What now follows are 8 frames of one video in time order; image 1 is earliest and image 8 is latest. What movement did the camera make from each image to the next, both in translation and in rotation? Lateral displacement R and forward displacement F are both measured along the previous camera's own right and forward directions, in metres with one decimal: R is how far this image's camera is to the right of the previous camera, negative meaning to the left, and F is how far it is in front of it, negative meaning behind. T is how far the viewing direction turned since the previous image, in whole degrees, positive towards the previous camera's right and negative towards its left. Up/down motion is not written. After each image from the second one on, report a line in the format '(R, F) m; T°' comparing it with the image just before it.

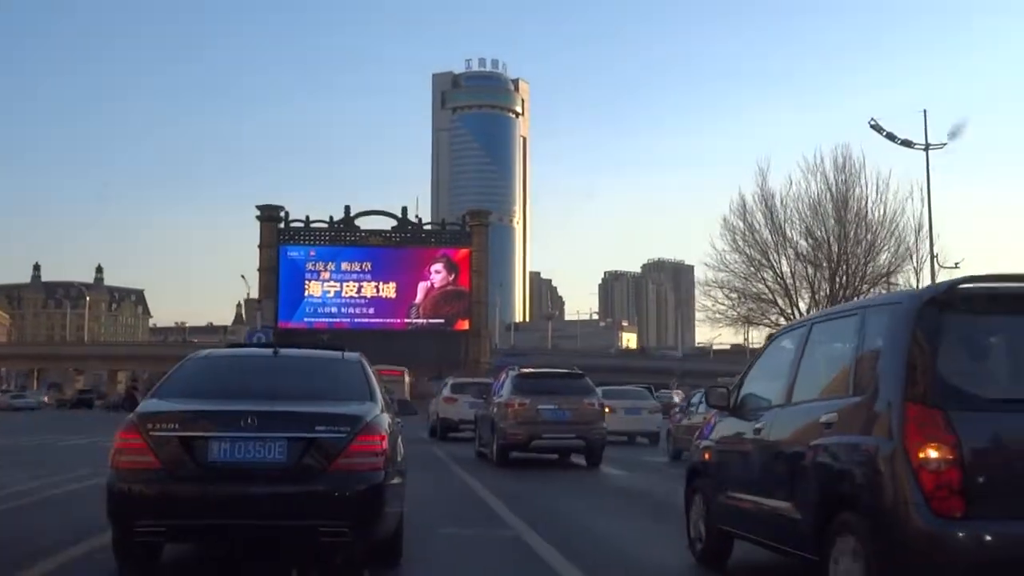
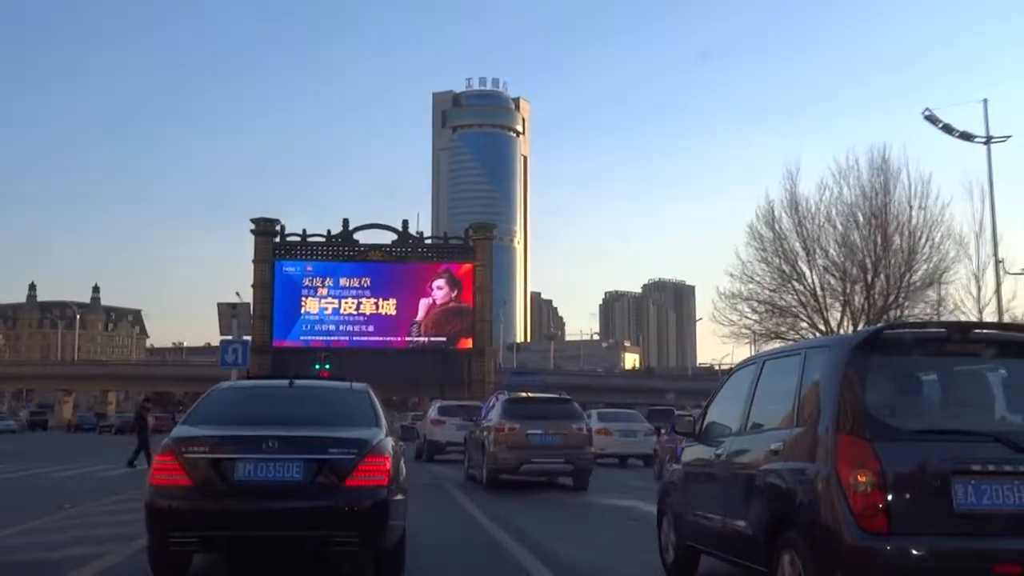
(0.0, -0.7) m; 0°
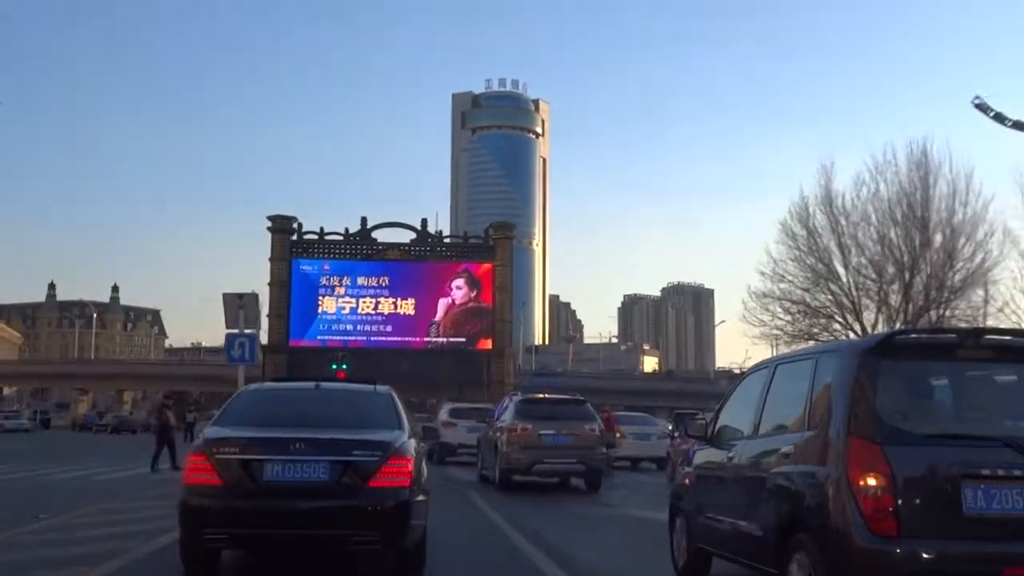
(0.0, -0.1) m; -1°
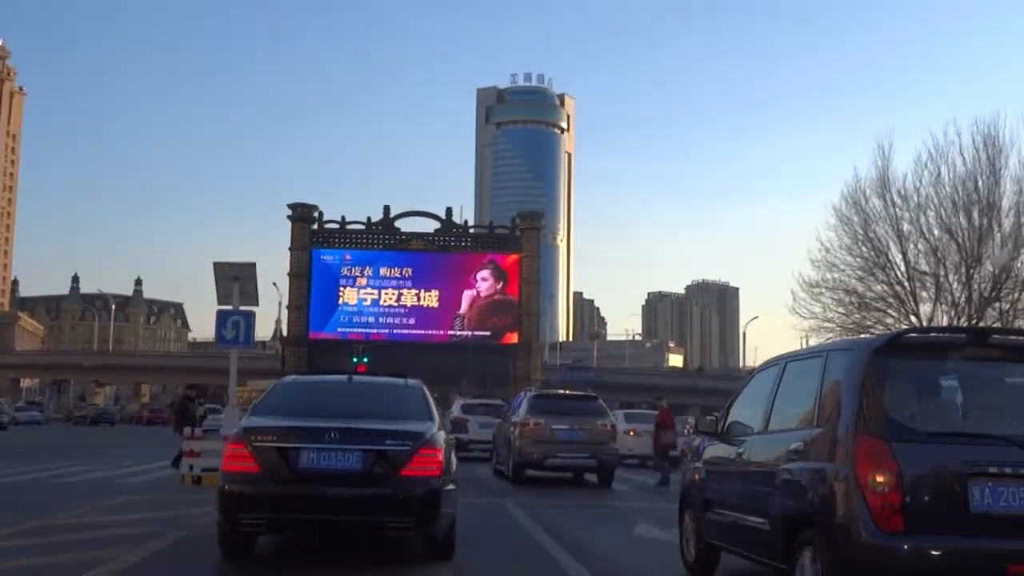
(0.0, -0.1) m; -1°
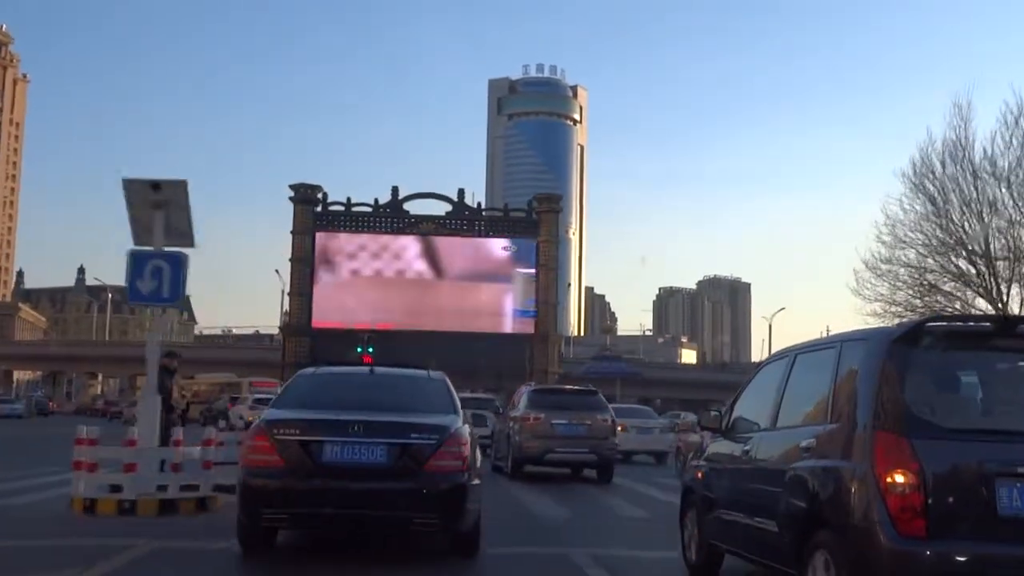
(+0.1, +0.4) m; -1°
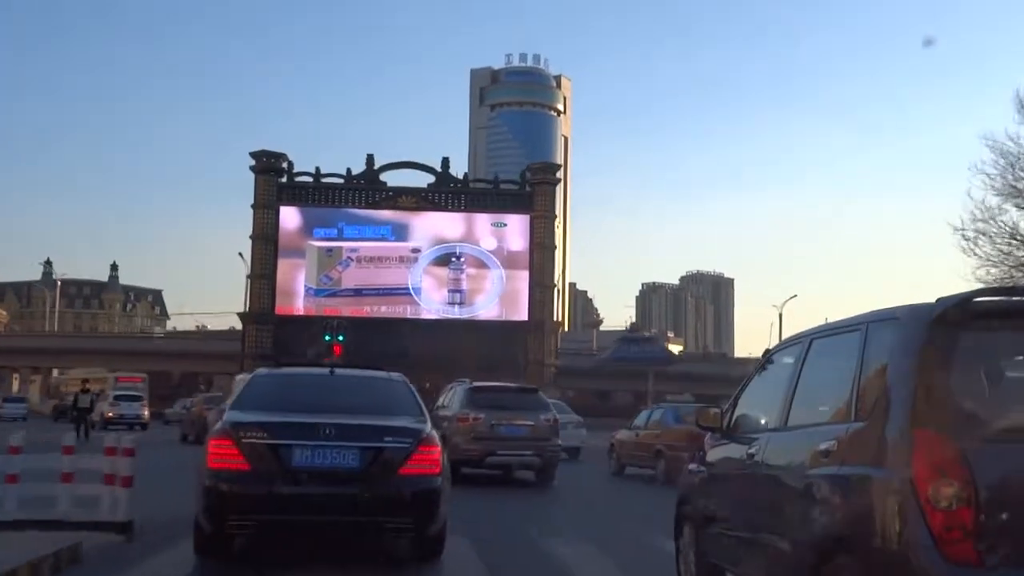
(+0.1, +1.0) m; +1°
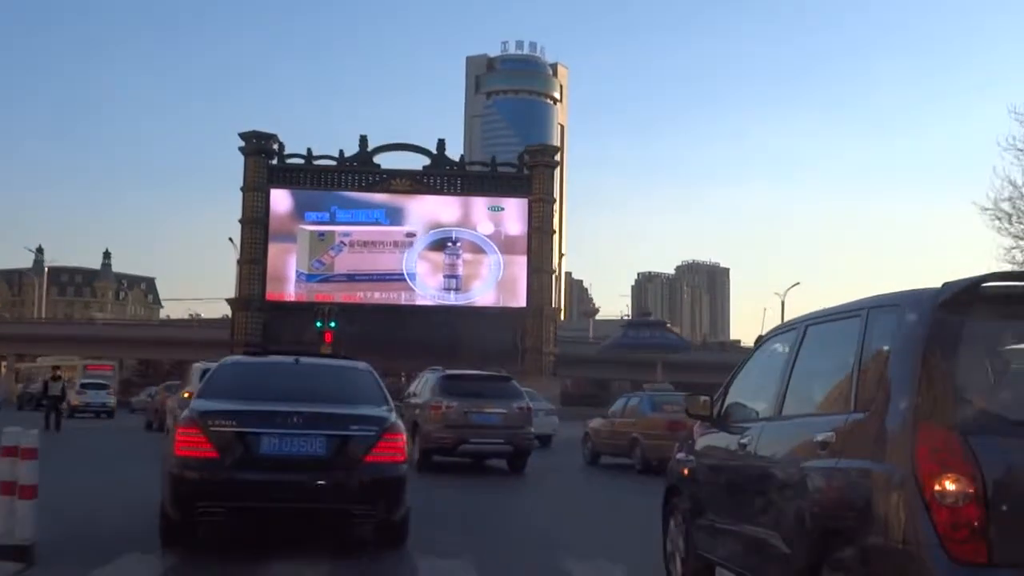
(0.0, +0.2) m; 0°
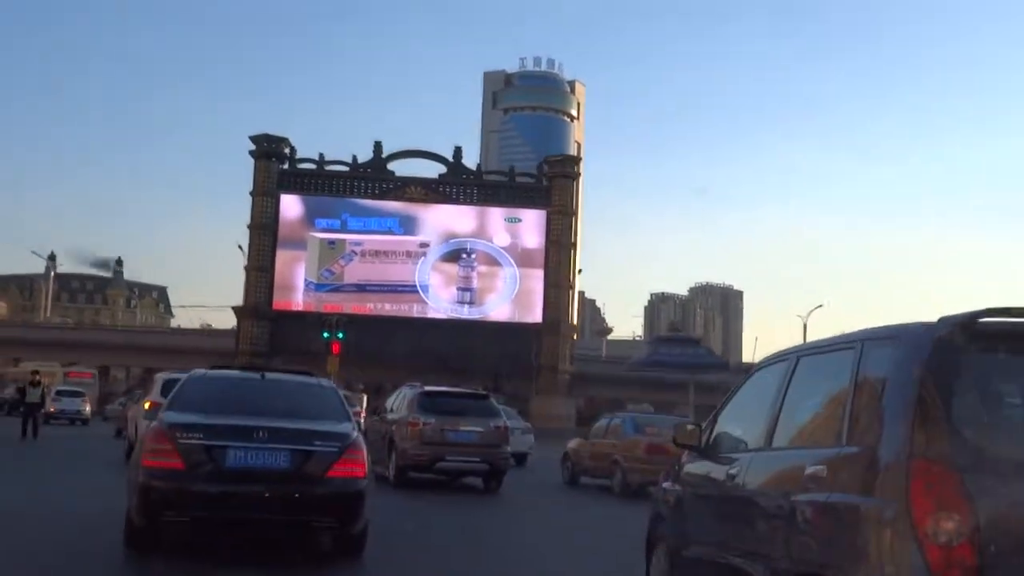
(+0.1, +0.1) m; -1°
